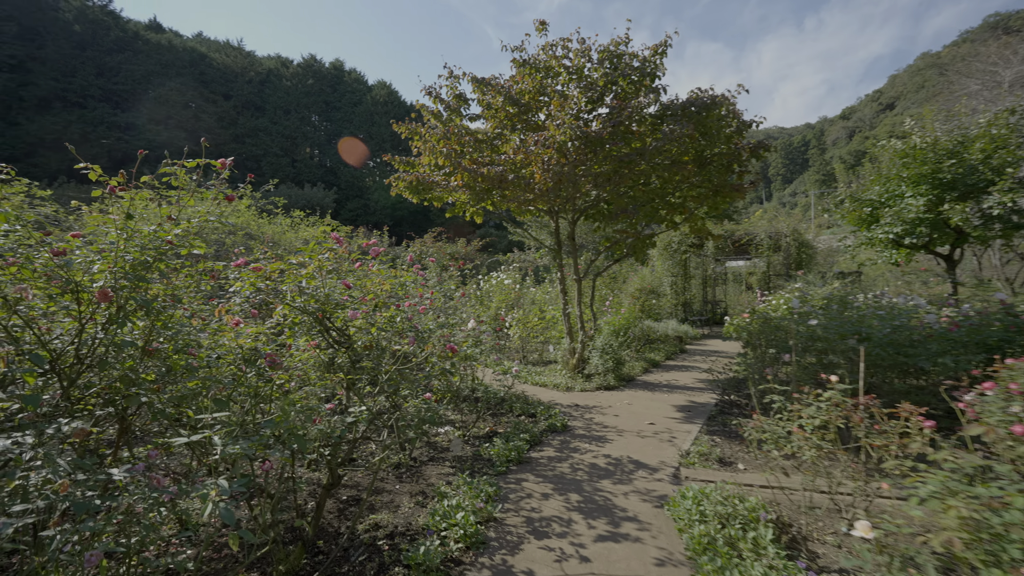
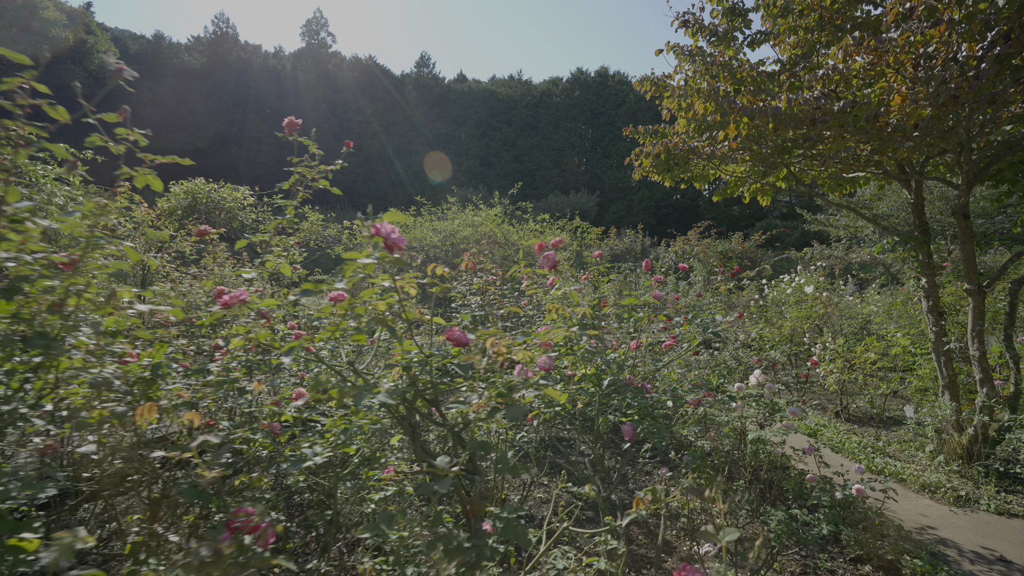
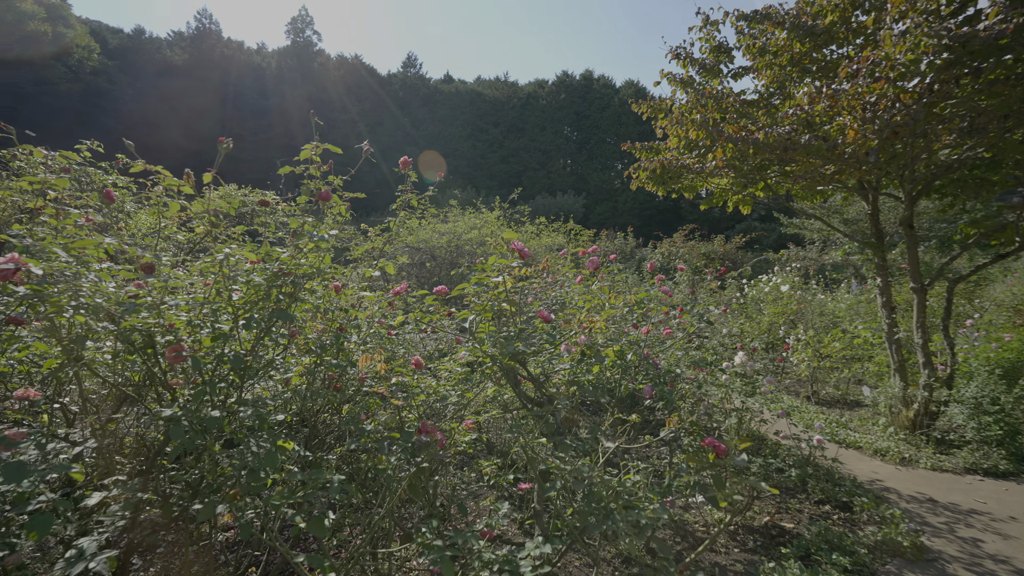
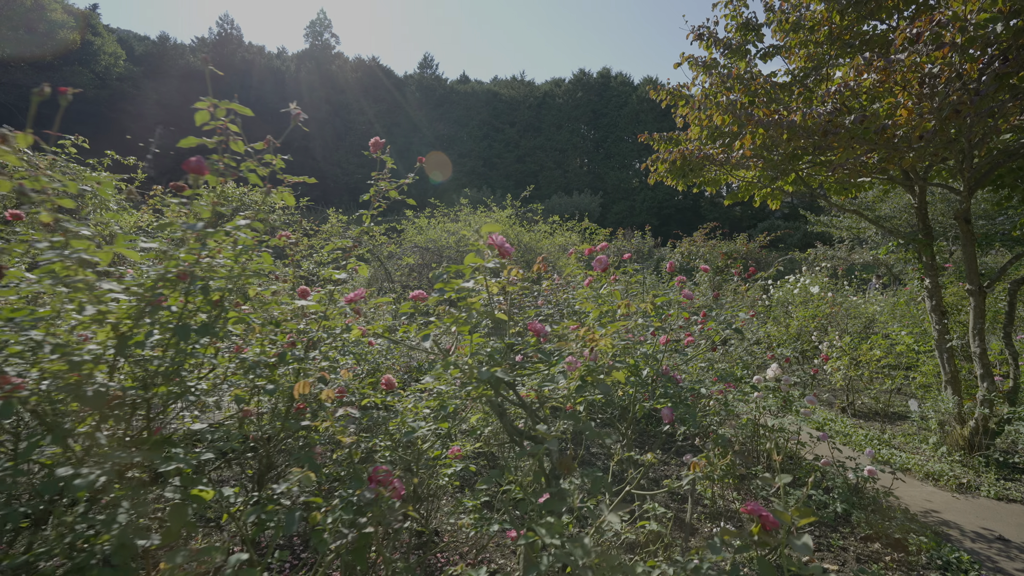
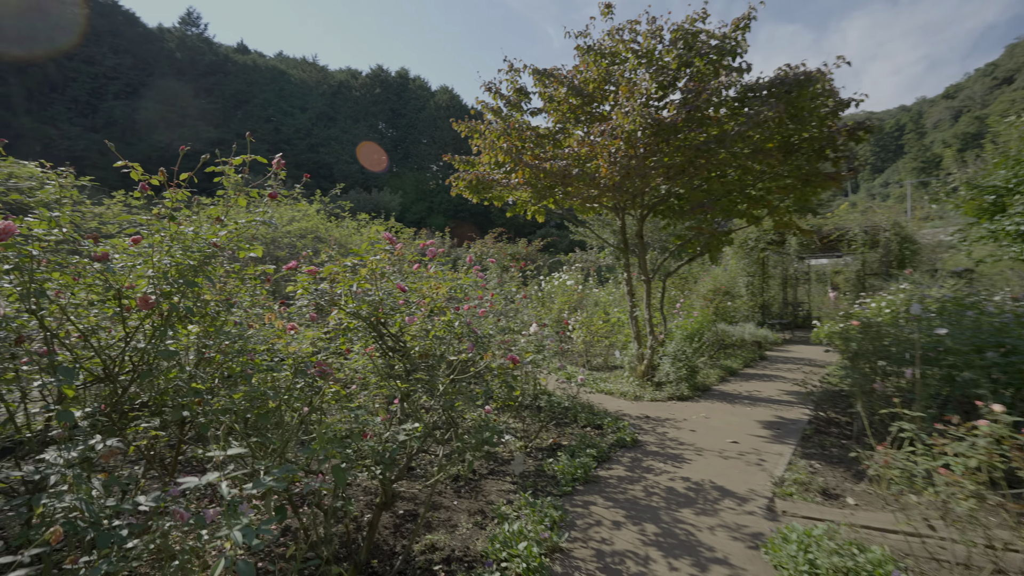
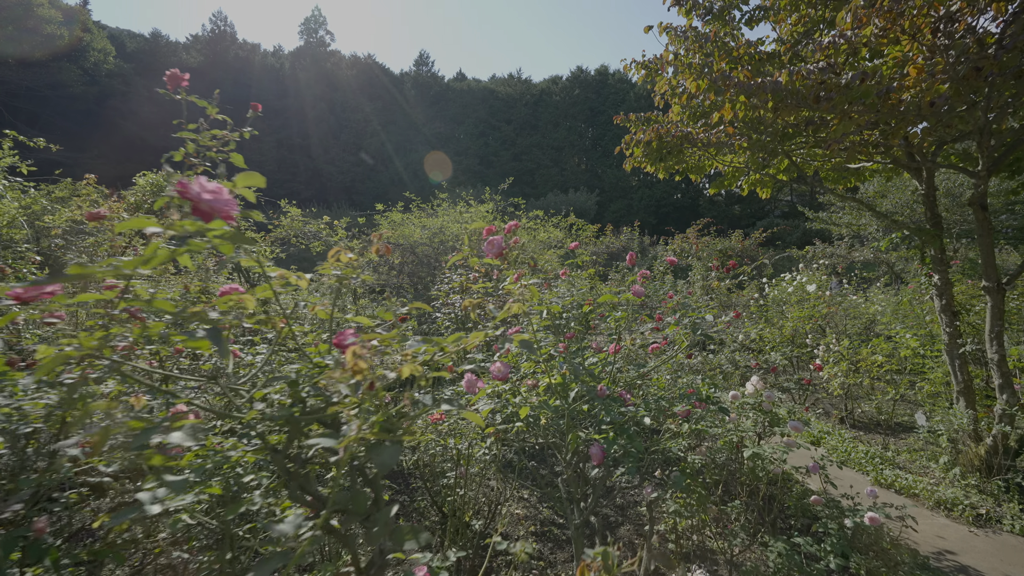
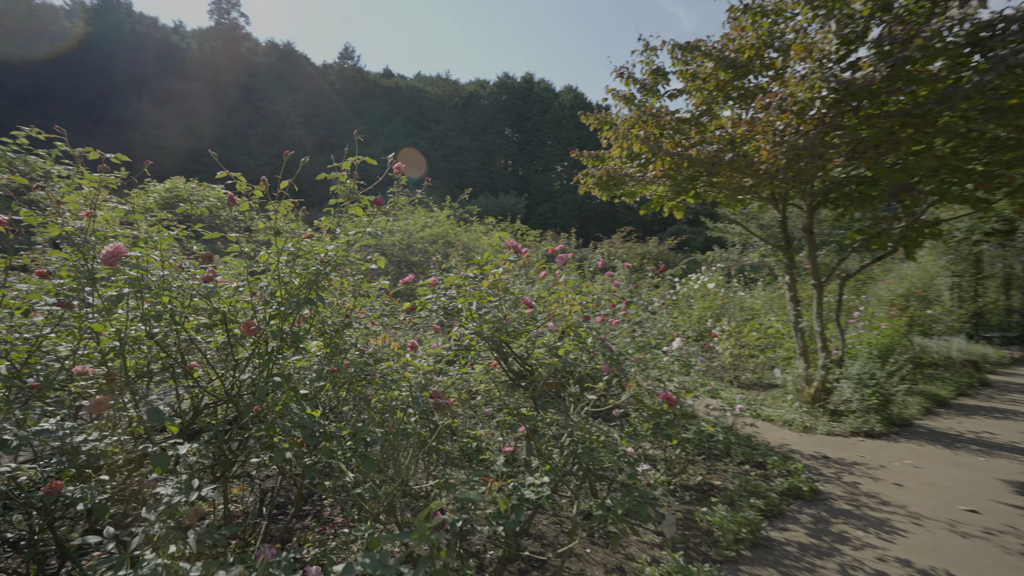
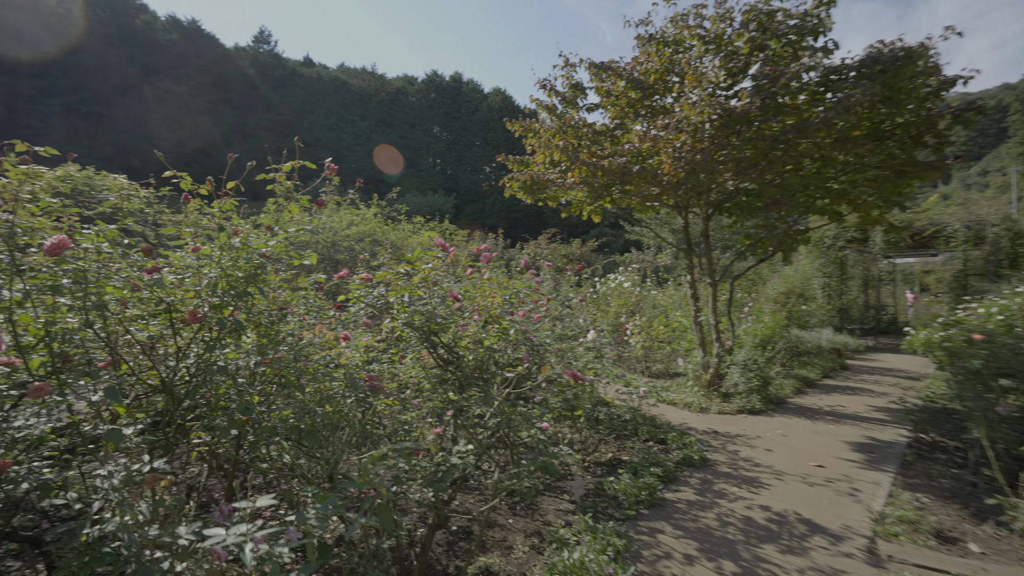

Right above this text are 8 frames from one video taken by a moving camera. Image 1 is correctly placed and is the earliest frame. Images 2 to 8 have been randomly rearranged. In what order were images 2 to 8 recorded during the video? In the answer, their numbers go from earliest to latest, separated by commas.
5, 8, 7, 3, 4, 2, 6
